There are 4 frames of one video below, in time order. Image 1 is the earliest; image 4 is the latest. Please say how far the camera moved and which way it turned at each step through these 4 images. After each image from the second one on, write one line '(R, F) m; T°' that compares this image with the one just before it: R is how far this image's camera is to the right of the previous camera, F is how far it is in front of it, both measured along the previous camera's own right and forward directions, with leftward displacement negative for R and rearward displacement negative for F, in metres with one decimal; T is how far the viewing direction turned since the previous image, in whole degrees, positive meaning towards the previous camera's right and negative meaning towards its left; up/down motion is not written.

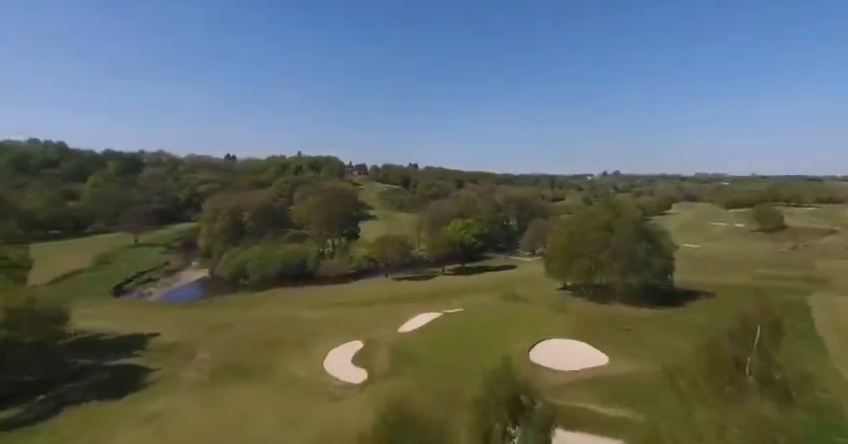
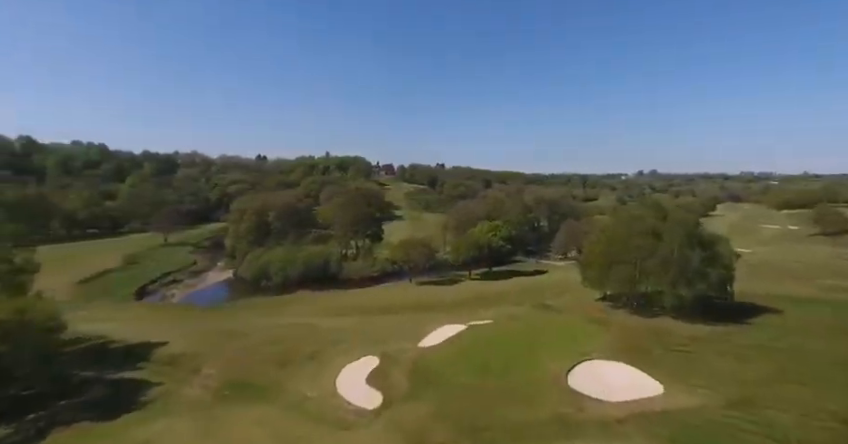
(+0.2, +2.3) m; -3°
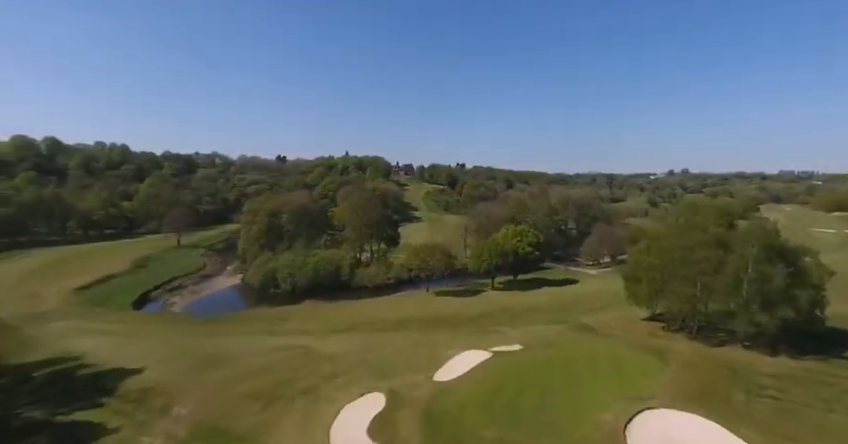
(+0.1, +4.2) m; -3°
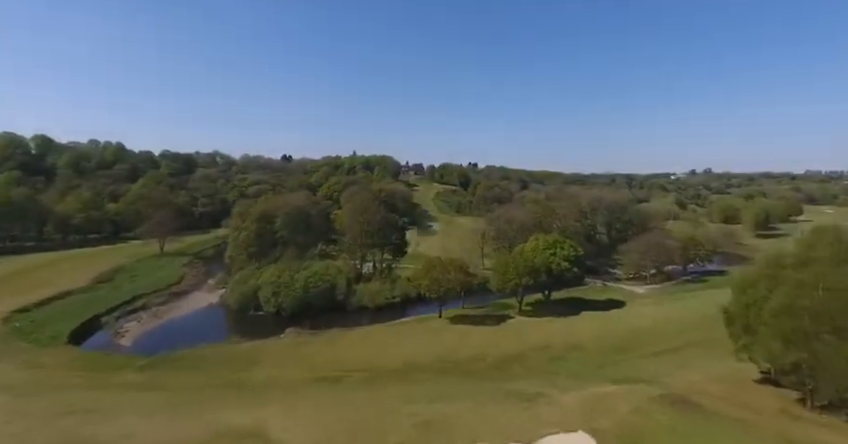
(-0.2, +8.7) m; -1°
